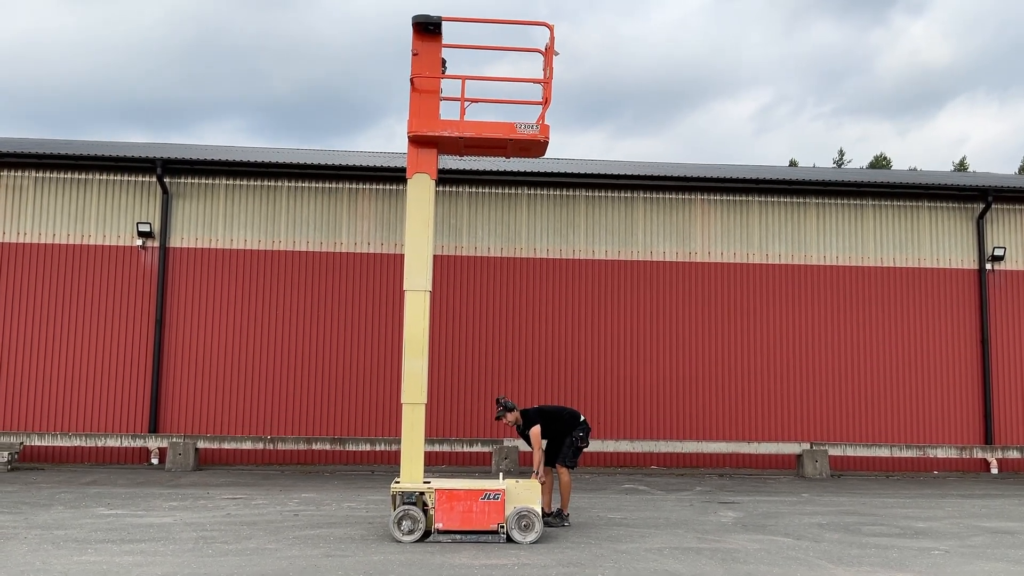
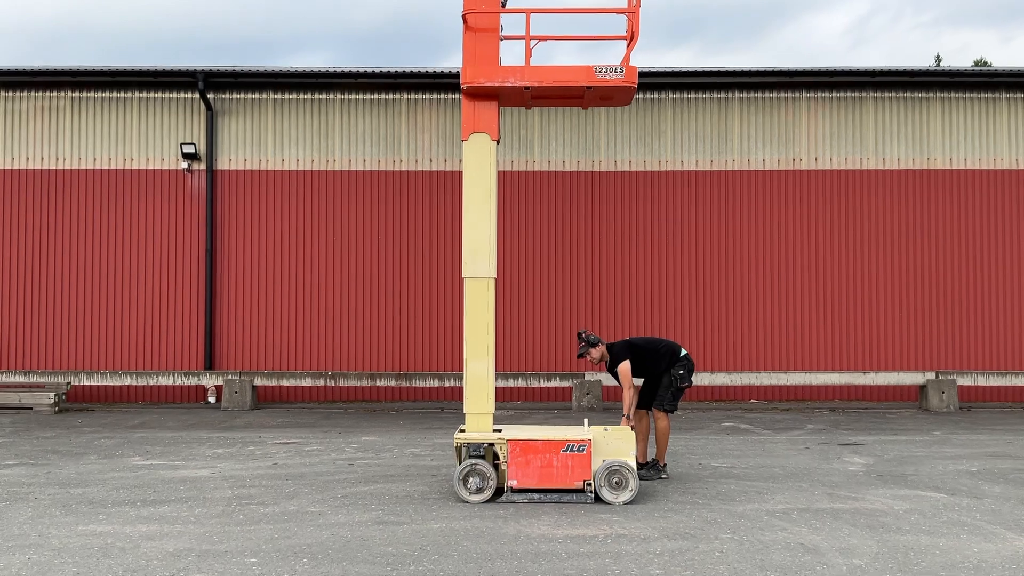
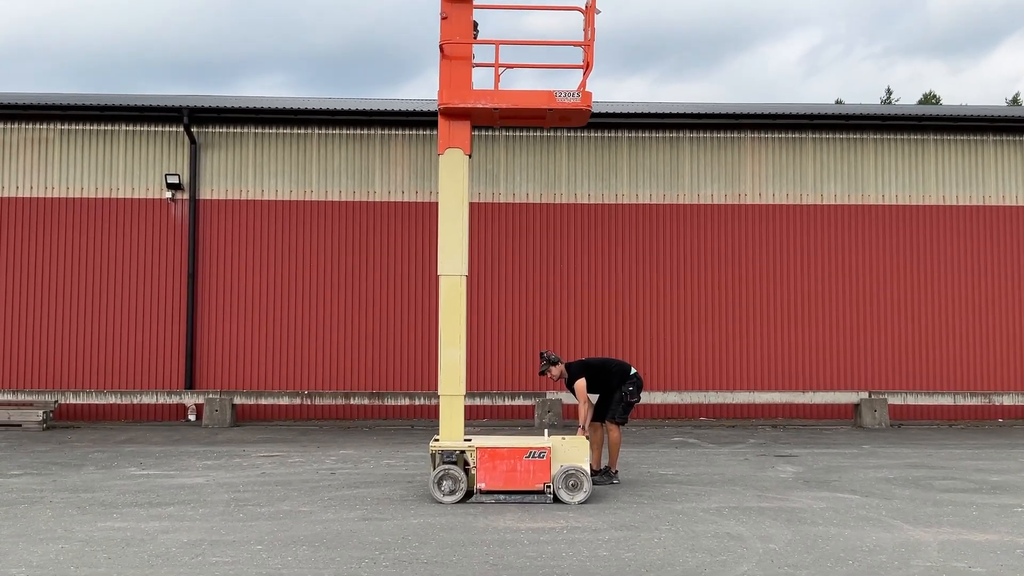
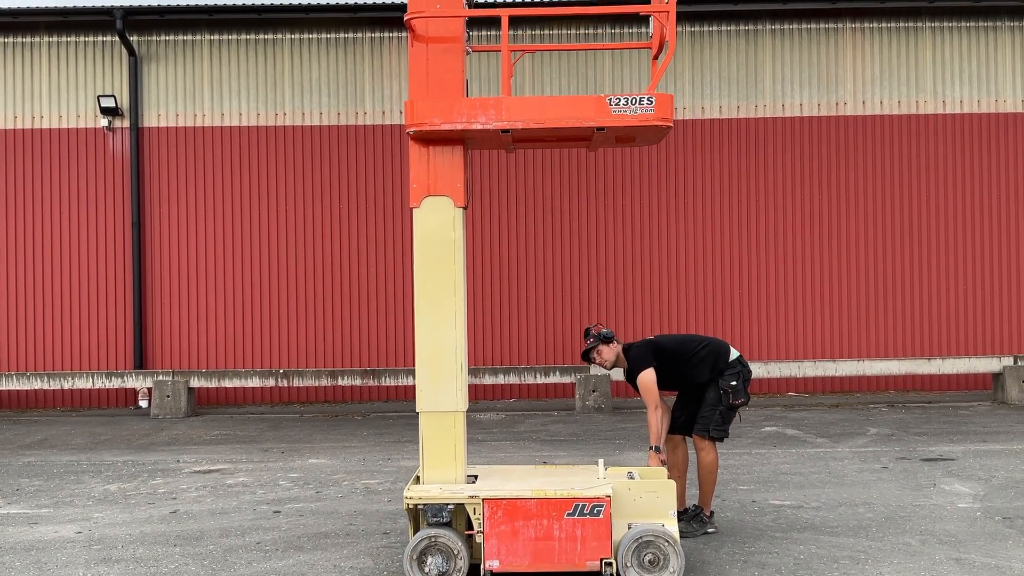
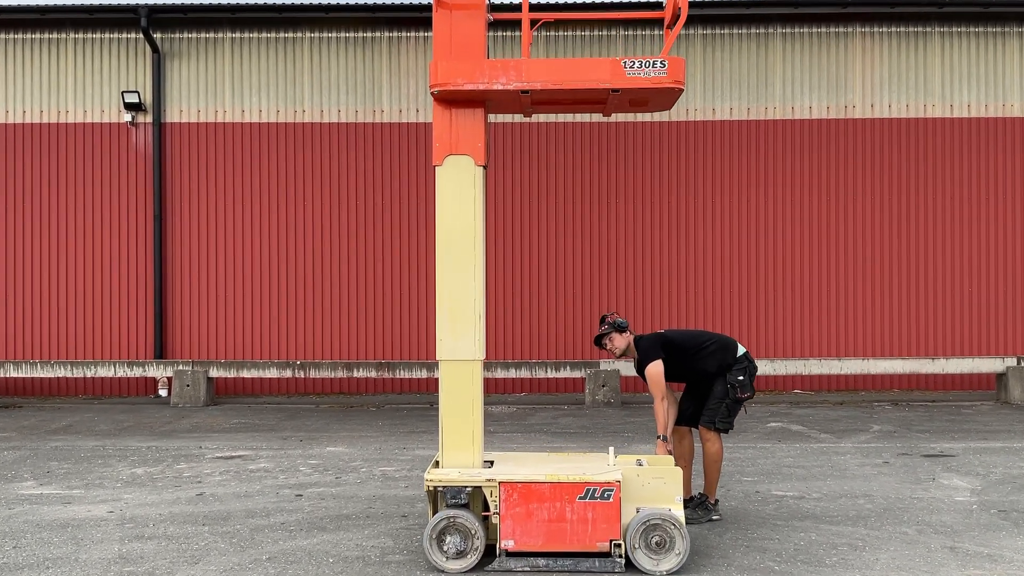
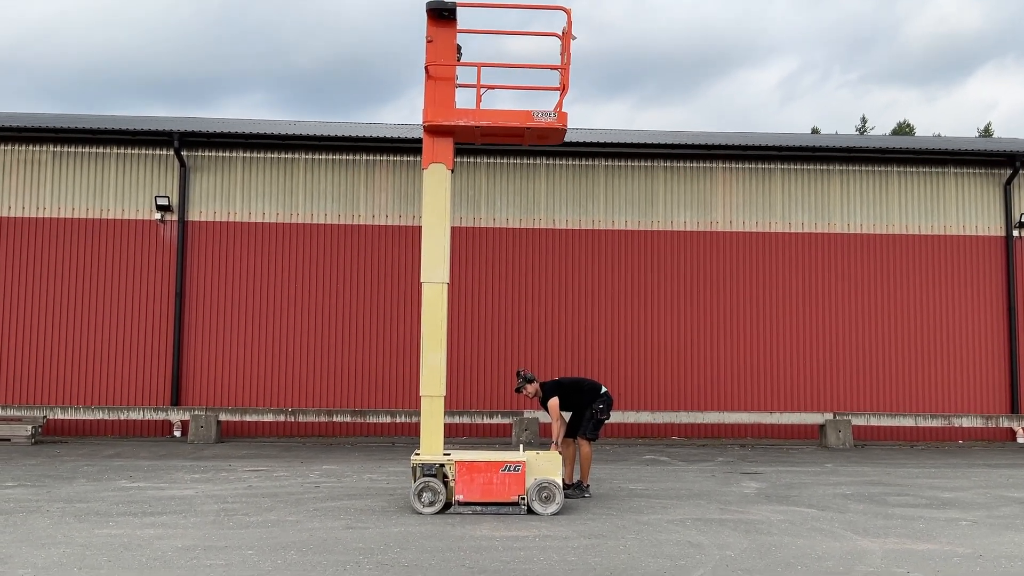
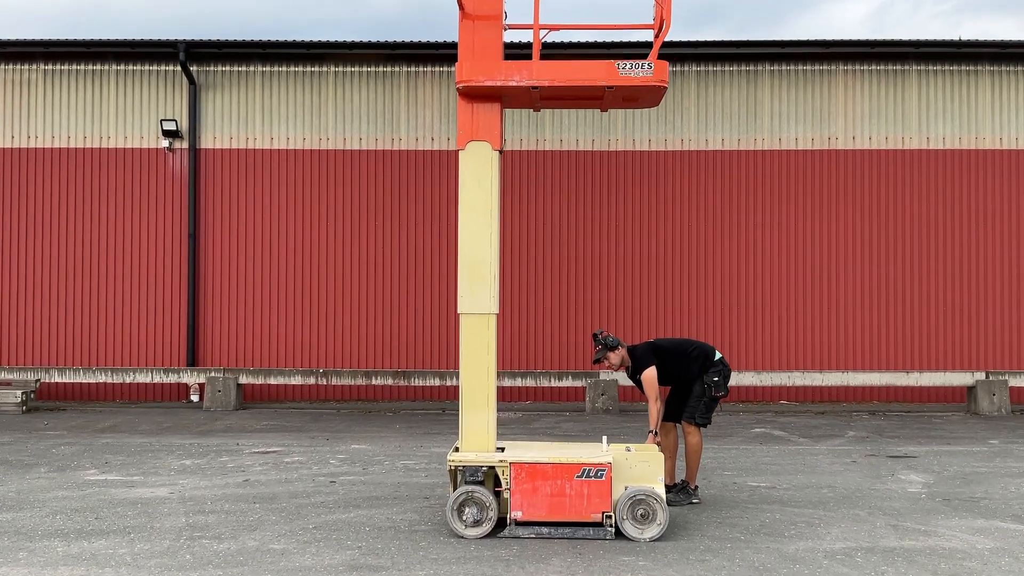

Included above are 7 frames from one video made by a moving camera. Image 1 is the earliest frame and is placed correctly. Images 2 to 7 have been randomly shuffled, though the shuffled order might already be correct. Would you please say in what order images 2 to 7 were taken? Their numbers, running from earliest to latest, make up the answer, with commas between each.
6, 3, 2, 7, 5, 4
